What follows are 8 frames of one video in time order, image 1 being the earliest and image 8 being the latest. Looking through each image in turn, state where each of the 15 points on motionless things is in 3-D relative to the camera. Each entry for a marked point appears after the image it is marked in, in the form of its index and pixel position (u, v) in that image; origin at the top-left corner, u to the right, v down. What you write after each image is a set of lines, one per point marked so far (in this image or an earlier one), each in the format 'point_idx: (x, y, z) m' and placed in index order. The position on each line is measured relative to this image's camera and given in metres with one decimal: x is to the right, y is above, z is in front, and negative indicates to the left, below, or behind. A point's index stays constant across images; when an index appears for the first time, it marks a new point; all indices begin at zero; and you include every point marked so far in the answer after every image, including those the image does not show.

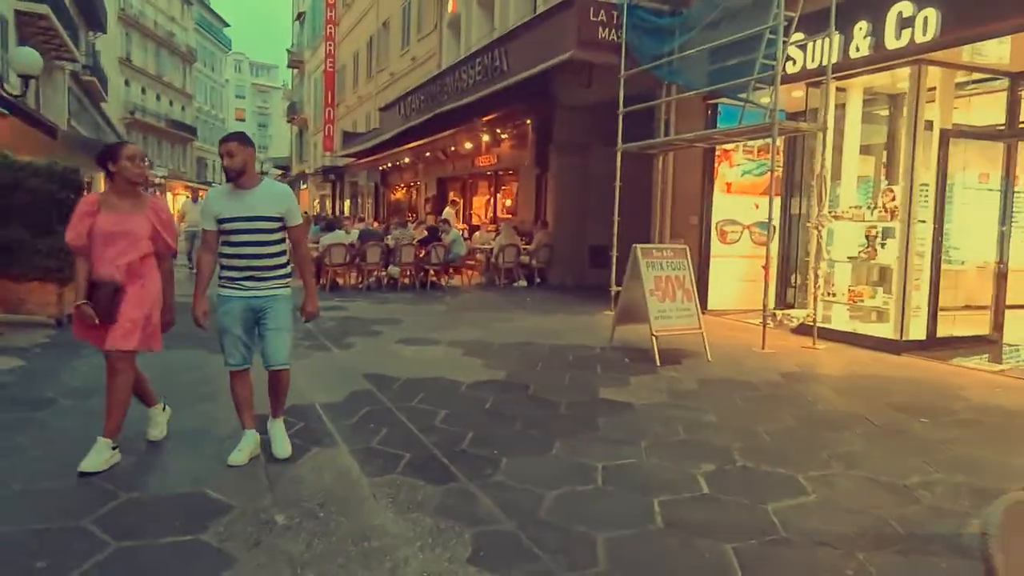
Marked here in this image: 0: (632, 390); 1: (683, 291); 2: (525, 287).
0: (+1.0, -0.9, +6.2) m
1: (+1.8, 0.0, +7.6) m
2: (+0.3, 0.0, +14.5) m
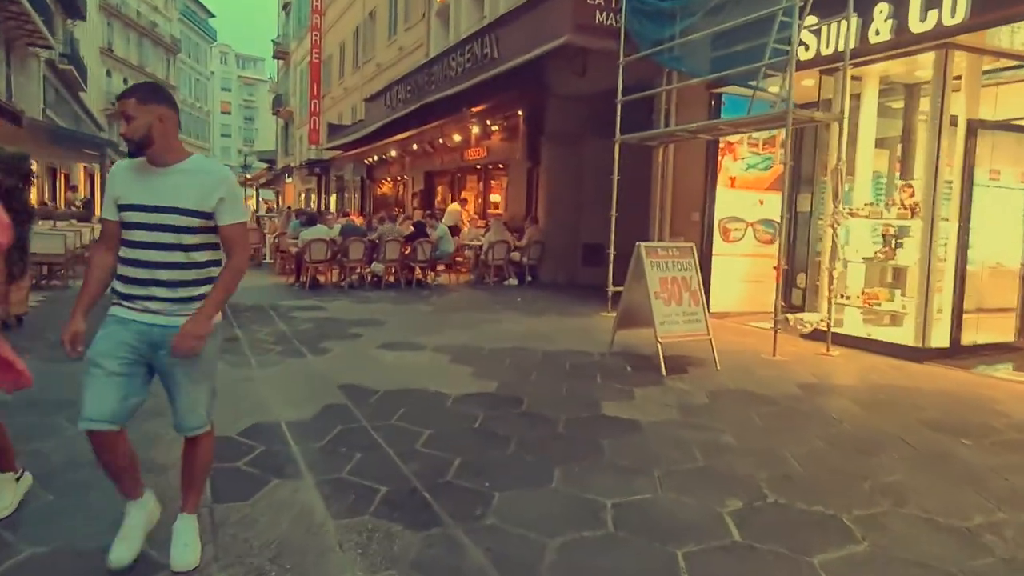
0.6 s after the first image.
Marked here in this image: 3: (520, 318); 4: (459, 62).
0: (+1.0, -0.9, +5.6) m
1: (+1.7, -0.1, +7.0) m
2: (+0.1, 0.0, +13.9) m
3: (+0.1, -0.4, +9.7) m
4: (-1.0, +4.4, +14.2) m
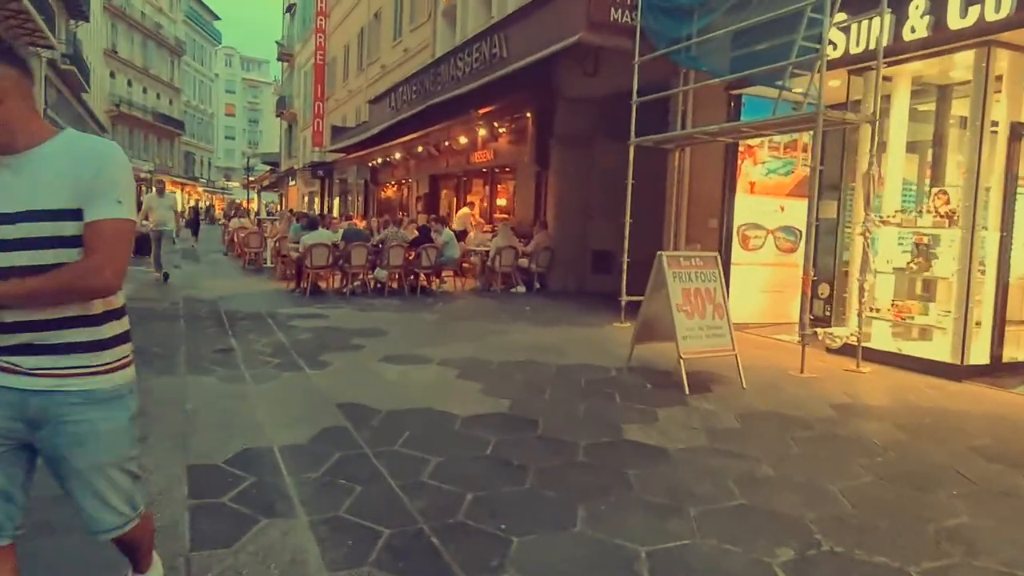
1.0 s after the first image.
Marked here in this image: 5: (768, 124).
0: (+1.1, -1.0, +5.1) m
1: (+1.8, -0.2, +6.5) m
2: (+0.2, -0.1, +13.5) m
3: (+0.2, -0.5, +9.3) m
4: (-0.8, +4.3, +13.8) m
5: (+2.8, +1.8, +8.0) m
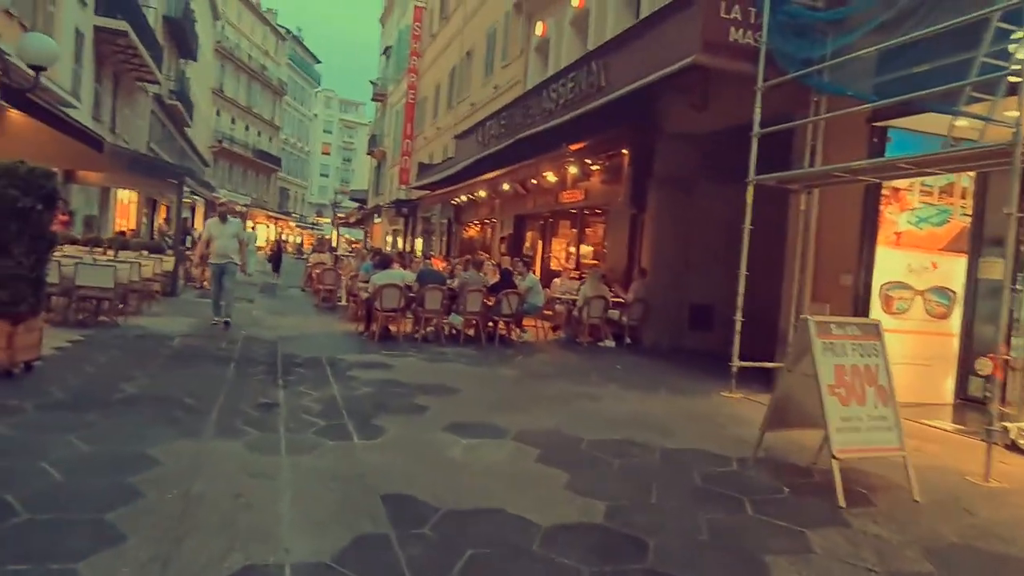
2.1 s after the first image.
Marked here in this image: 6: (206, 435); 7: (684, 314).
0: (+1.6, -1.4, +3.7) m
1: (+2.5, -0.7, +5.0) m
2: (+1.7, -1.0, +12.1) m
3: (+1.2, -1.1, +7.9) m
4: (+0.9, +3.4, +12.7) m
5: (+3.7, +1.1, +6.5) m
6: (-2.1, -1.0, +5.1) m
7: (+2.9, -0.4, +12.4) m
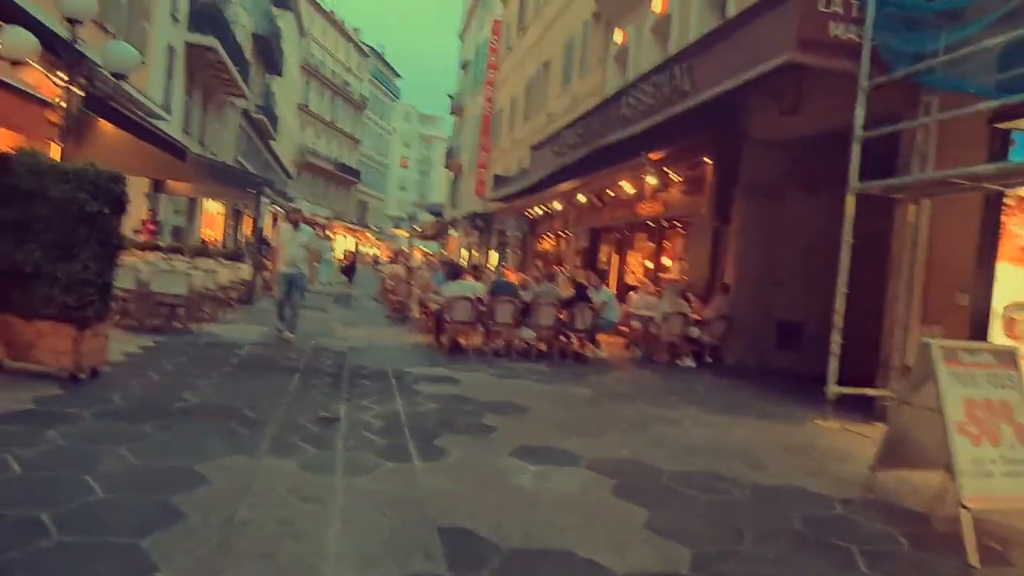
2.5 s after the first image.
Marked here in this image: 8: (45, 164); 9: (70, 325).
0: (+1.9, -1.5, +3.0) m
1: (+2.9, -0.8, +4.3) m
2: (+2.8, -1.2, +11.4) m
3: (+1.9, -1.3, +7.3) m
4: (+2.1, +3.2, +12.2) m
5: (+4.4, +1.0, +5.7) m
6: (-1.7, -1.1, +4.9) m
7: (+4.1, -0.7, +11.6) m
8: (-3.8, +1.0, +5.9) m
9: (-3.7, -0.3, +6.0) m
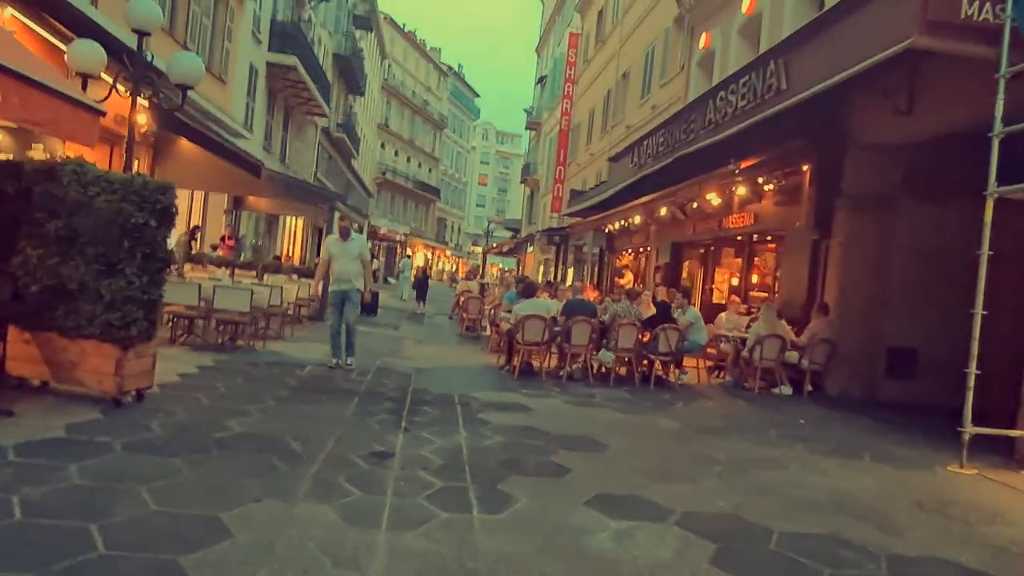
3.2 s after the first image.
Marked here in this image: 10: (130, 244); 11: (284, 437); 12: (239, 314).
0: (+2.1, -1.6, +2.0) m
1: (+3.3, -0.9, +3.2) m
2: (+3.9, -1.5, +10.2) m
3: (+2.6, -1.5, +6.3) m
4: (+3.4, +2.9, +11.2) m
5: (+4.9, +0.8, +4.5) m
6: (-1.2, -1.2, +4.3) m
7: (+5.2, -1.0, +10.4) m
8: (-3.2, +0.9, +5.5) m
9: (-3.1, -0.4, +5.6) m
10: (-2.9, +0.3, +5.6) m
11: (-1.7, -1.1, +5.4) m
12: (-3.4, -0.3, +9.3) m
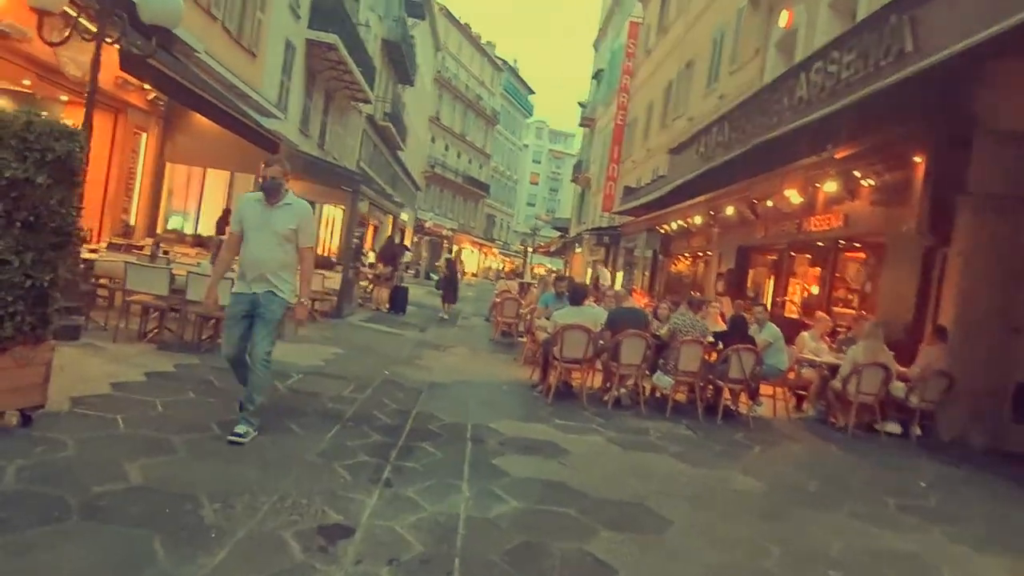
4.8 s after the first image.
0: (+1.9, -1.7, +0.1) m
1: (+3.2, -1.1, +1.2) m
2: (+4.3, -1.7, +8.2) m
3: (+2.7, -1.6, +4.3) m
4: (+4.0, +2.7, +9.2) m
5: (+4.9, +0.6, +2.3) m
6: (-1.2, -1.2, +2.5) m
7: (+5.6, -1.2, +8.2) m
8: (-3.0, +1.0, +3.9) m
9: (-2.9, -0.3, +4.0) m
10: (-2.8, +0.4, +4.0) m
11: (-1.6, -1.0, +3.7) m
12: (-3.1, -0.2, +7.7) m
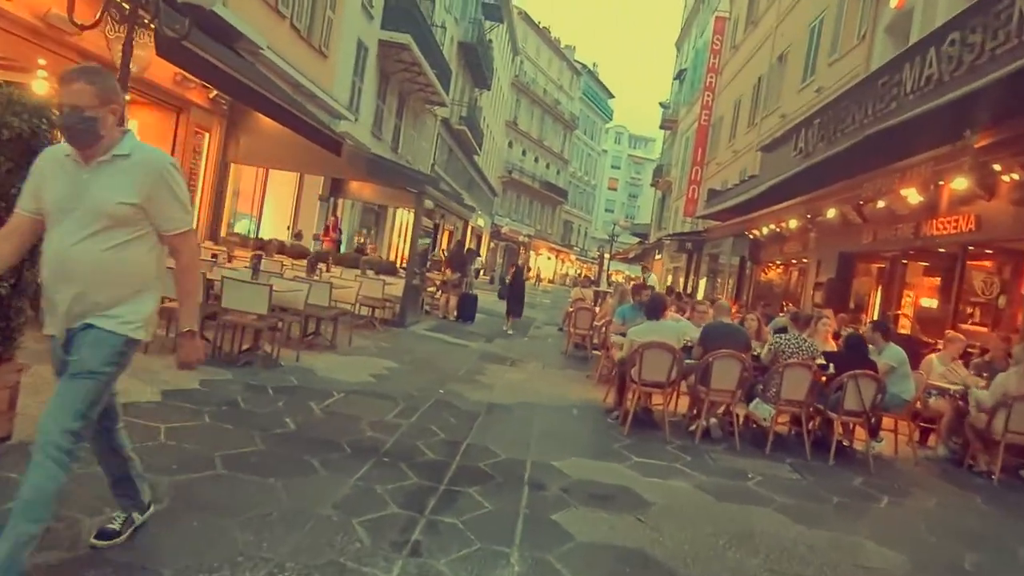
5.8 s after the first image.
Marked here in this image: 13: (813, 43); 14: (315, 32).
0: (+1.7, -1.7, -1.1) m
1: (+3.1, -1.2, -0.2) m
2: (+4.9, -1.9, +6.7) m
3: (+3.0, -1.7, +3.0) m
4: (+4.8, +2.6, +7.8) m
5: (+5.0, +0.5, +0.8) m
6: (-1.1, -1.2, +1.6) m
7: (+6.3, -1.4, +6.6) m
8: (-2.7, +0.9, +3.2) m
9: (-2.7, -0.4, +3.3) m
10: (-2.5, +0.4, +3.3) m
11: (-1.4, -1.1, +2.8) m
12: (-2.4, -0.3, +6.9) m
13: (+7.6, +6.2, +18.5) m
14: (-4.5, +5.8, +16.7) m
